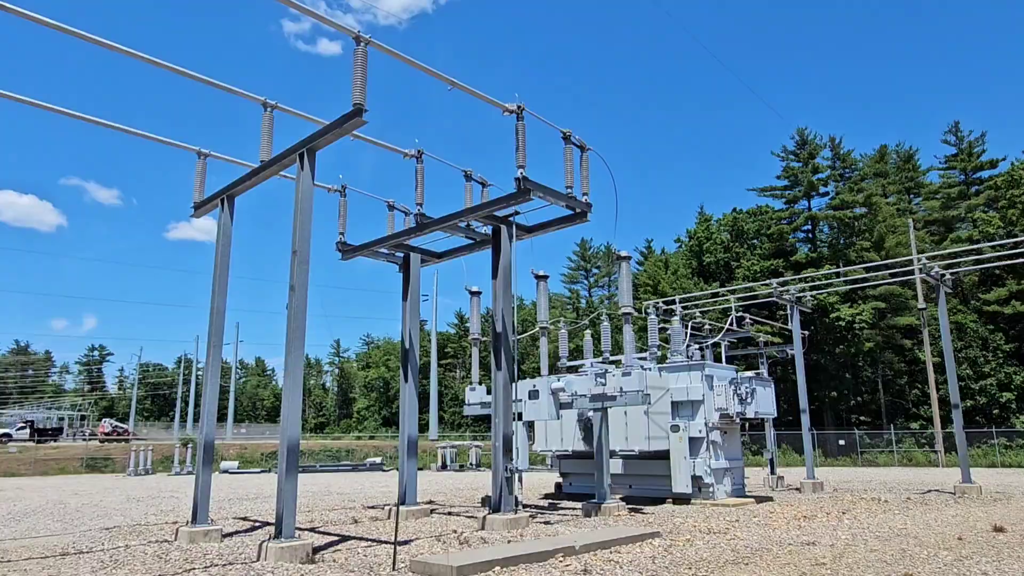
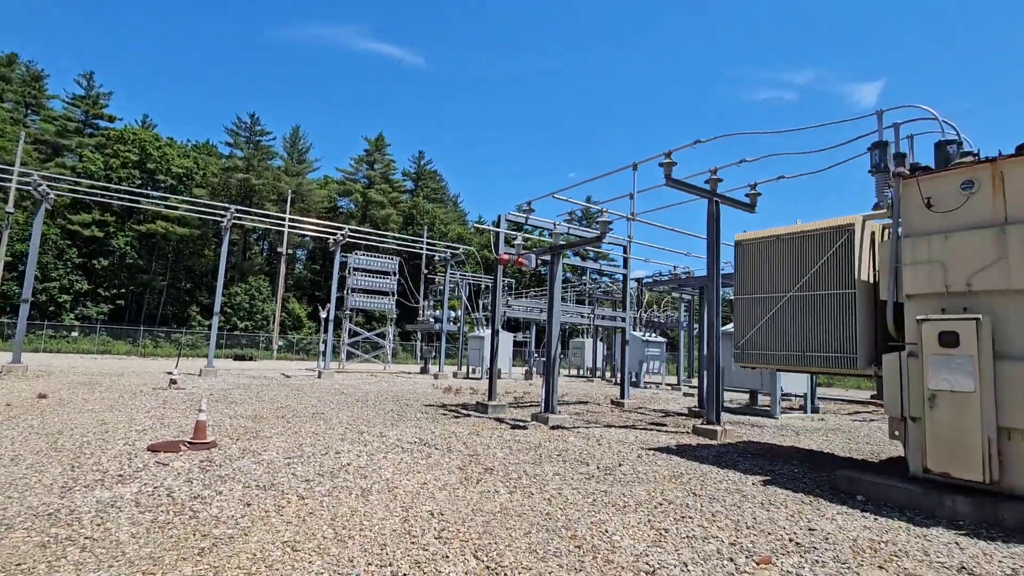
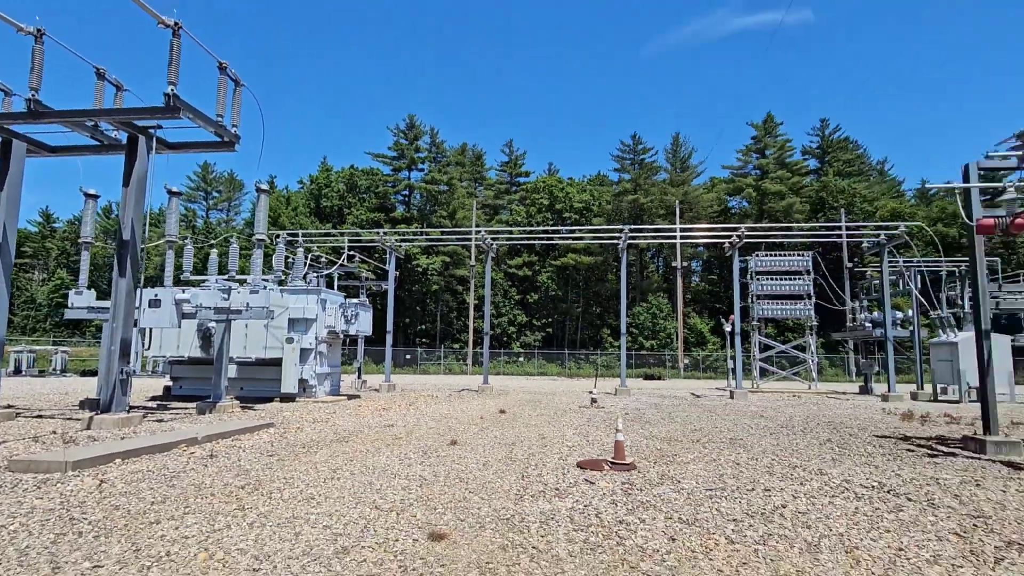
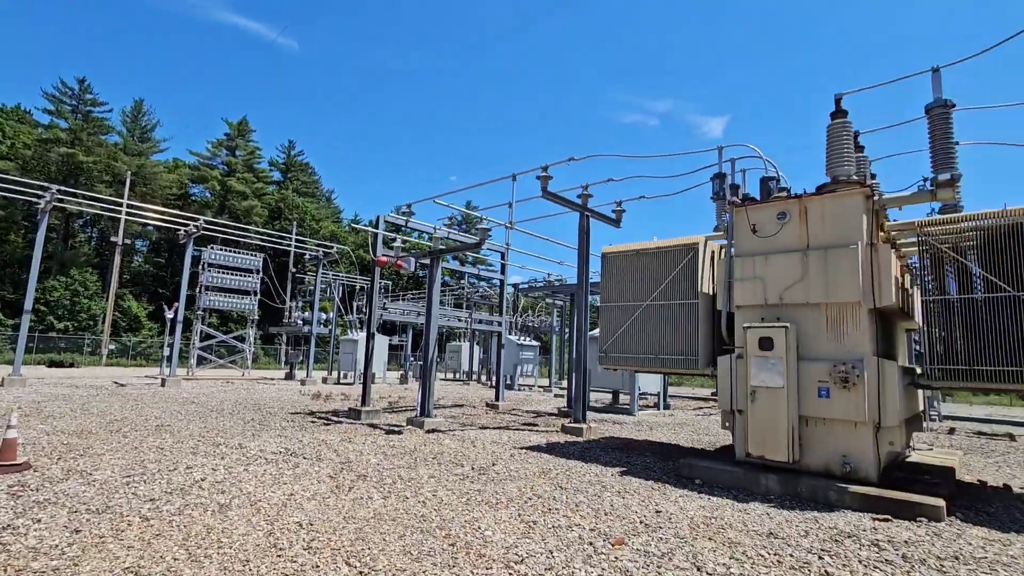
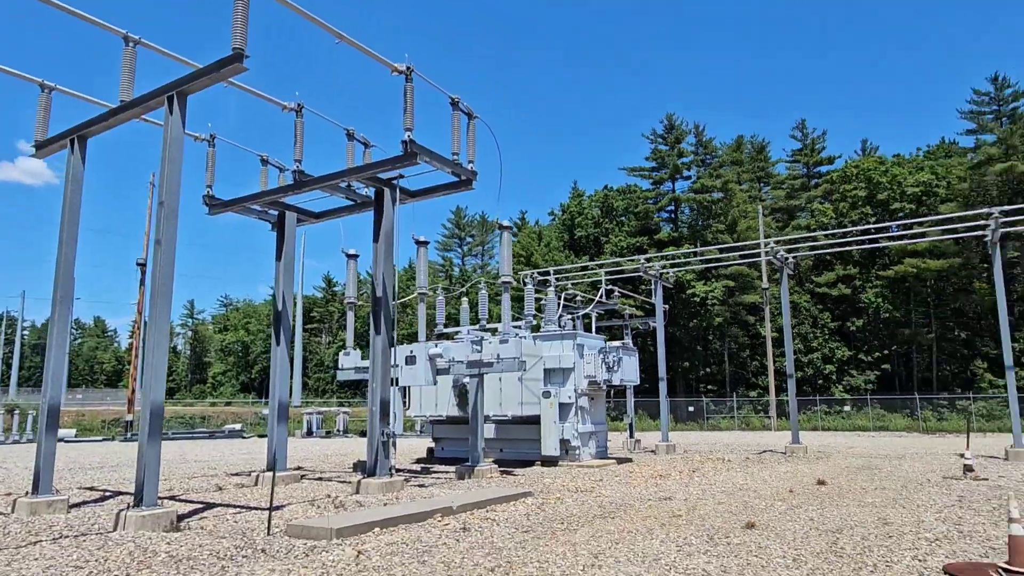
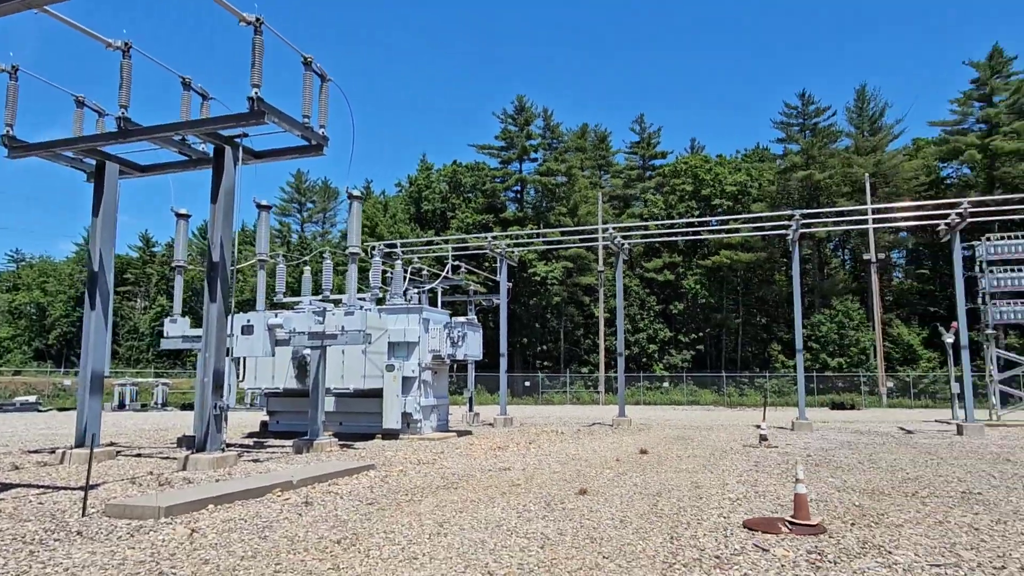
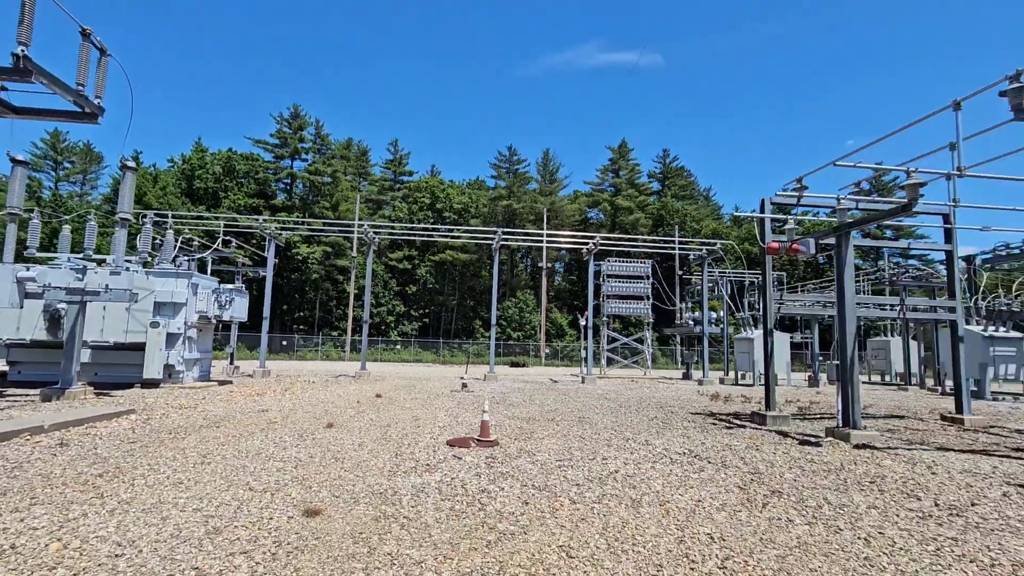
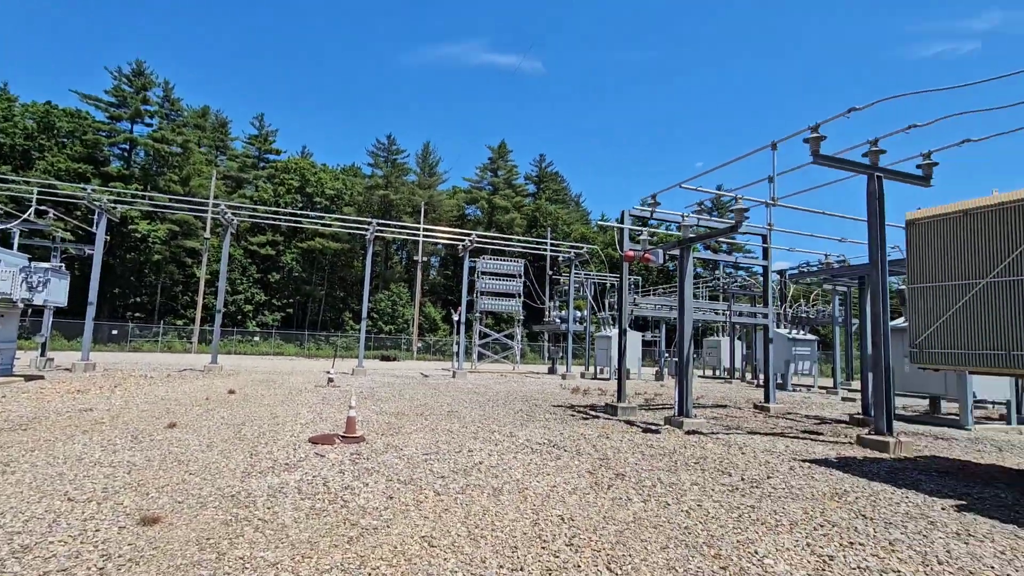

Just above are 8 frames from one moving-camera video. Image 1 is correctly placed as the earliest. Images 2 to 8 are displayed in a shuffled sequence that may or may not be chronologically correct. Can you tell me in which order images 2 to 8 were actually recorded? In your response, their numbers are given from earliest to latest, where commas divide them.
5, 6, 3, 7, 8, 2, 4
